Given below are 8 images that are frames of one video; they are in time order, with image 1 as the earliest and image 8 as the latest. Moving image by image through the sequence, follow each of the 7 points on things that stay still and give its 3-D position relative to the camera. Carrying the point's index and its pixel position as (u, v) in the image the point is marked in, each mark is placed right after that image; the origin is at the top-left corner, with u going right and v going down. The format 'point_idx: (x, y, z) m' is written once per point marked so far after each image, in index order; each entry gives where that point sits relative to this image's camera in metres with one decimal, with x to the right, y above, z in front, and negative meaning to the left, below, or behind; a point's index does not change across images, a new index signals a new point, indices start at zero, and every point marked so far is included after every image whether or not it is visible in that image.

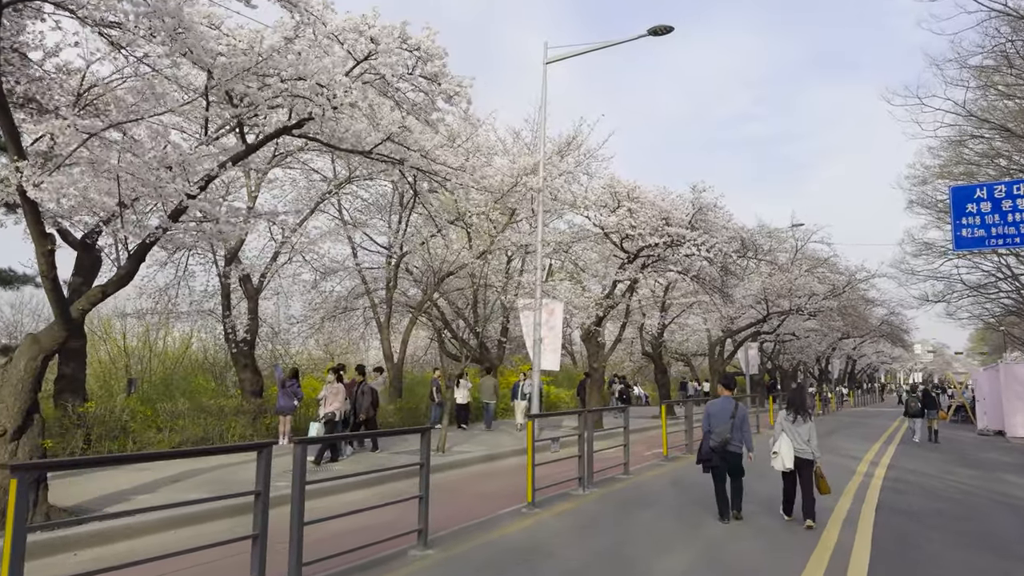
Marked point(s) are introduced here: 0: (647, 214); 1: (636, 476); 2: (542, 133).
0: (+3.5, +2.1, +17.7) m
1: (+2.2, -3.3, +11.7) m
2: (+0.7, +4.3, +17.9) m
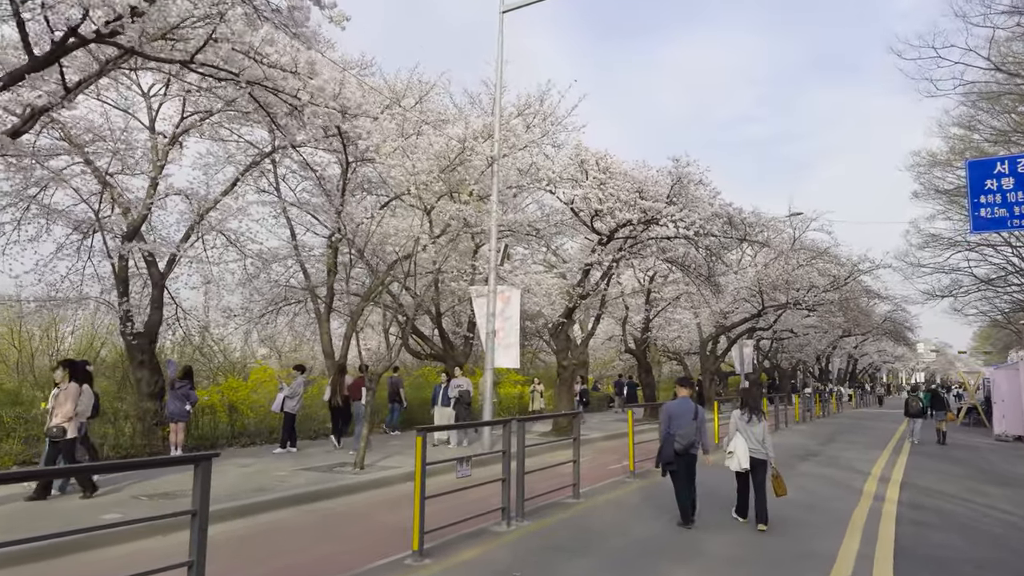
0: (+2.4, +2.4, +15.4) m
1: (+1.1, -3.0, +9.4) m
2: (-0.4, +4.6, +15.6) m
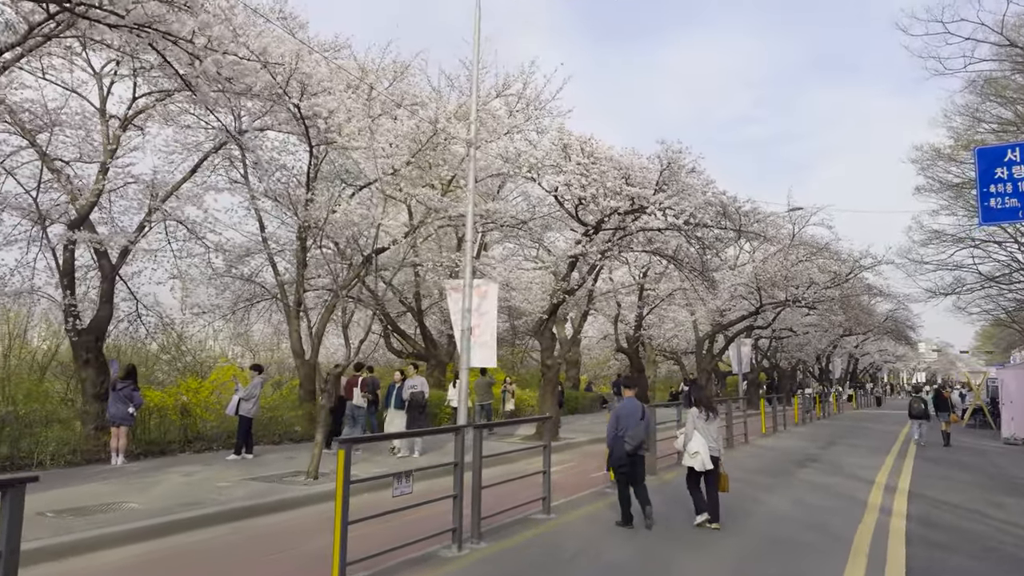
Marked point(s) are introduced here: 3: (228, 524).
0: (+2.0, +2.6, +14.4) m
1: (+0.7, -2.9, +8.4) m
2: (-0.8, +4.7, +14.6) m
3: (-3.4, -2.8, +7.8) m
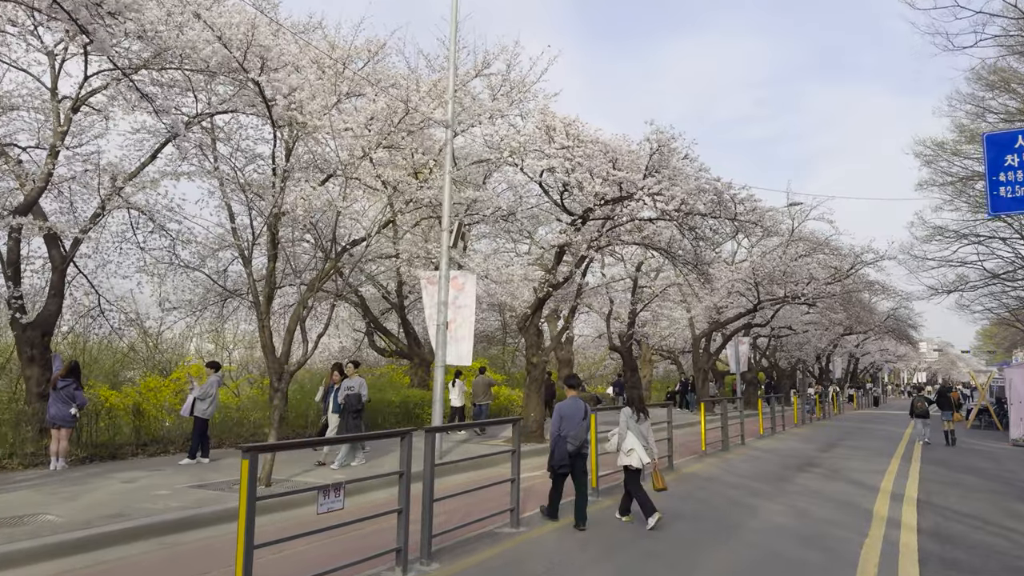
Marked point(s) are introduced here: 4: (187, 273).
0: (+1.6, +2.7, +13.6) m
1: (+0.3, -2.7, +7.5) m
2: (-1.2, +4.9, +13.8) m
3: (-3.8, -2.6, +6.9) m
4: (-7.9, +0.4, +16.0) m
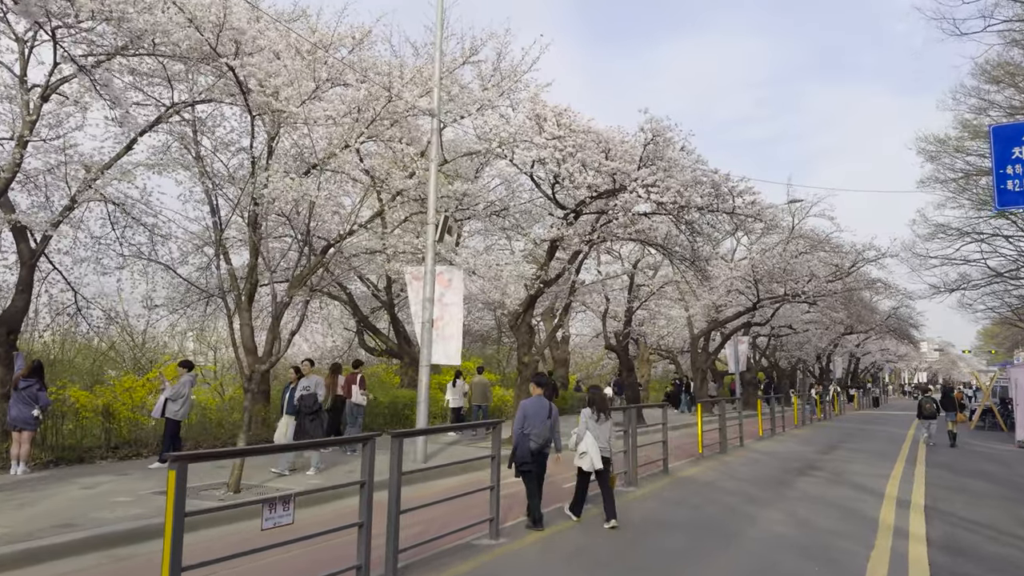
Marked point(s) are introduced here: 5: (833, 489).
0: (+1.4, +2.8, +13.1) m
1: (+0.1, -2.6, +7.0) m
2: (-1.4, +4.9, +13.3) m
3: (-4.0, -2.6, +6.4) m
4: (-8.1, +0.4, +15.5) m
5: (+5.0, -3.1, +10.3) m
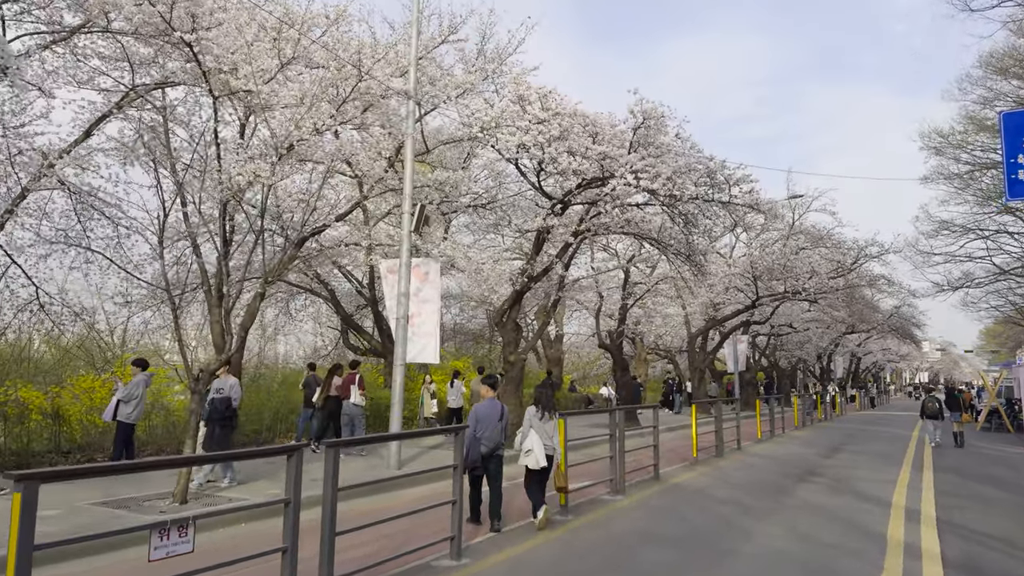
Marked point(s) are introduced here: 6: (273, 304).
0: (+1.1, +2.9, +12.3) m
1: (-0.3, -2.5, +6.3) m
2: (-1.8, +5.0, +12.5) m
3: (-4.3, -2.5, +5.7) m
4: (-8.4, +0.6, +14.8) m
5: (+4.7, -3.0, +9.6) m
6: (-7.1, -0.5, +19.7) m
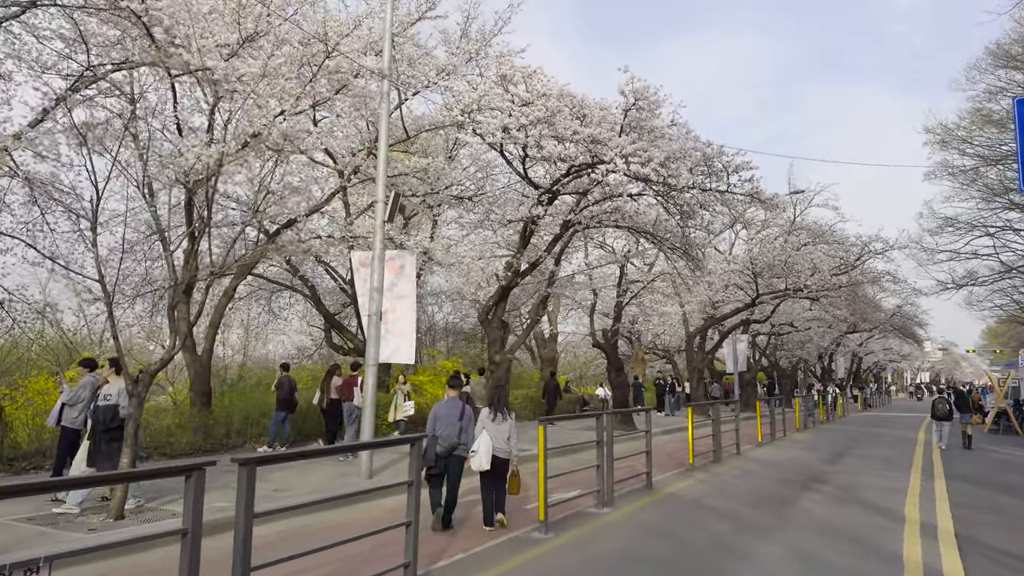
0: (+0.8, +3.0, +11.5) m
1: (-0.6, -2.5, +5.5) m
2: (-2.0, +5.1, +11.7) m
3: (-4.6, -2.4, +4.9) m
4: (-8.7, +0.6, +14.0) m
5: (+4.4, -3.0, +8.8) m
6: (-7.4, -0.4, +18.9) m
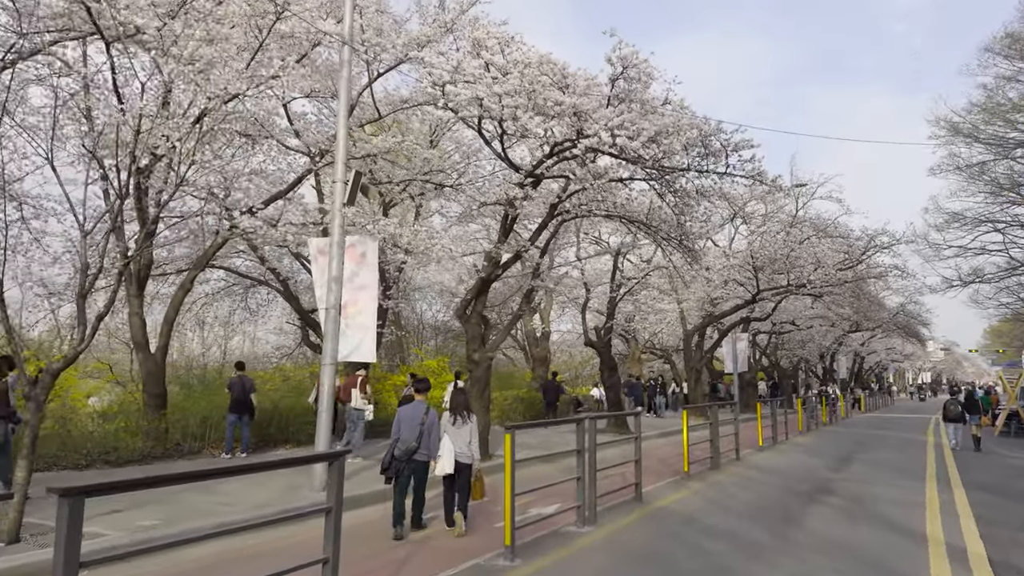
0: (+0.4, +3.1, +10.5) m
1: (-0.9, -2.3, +4.5) m
2: (-2.4, +5.3, +10.7) m
3: (-4.9, -2.2, +3.9) m
4: (-9.1, +0.8, +13.0) m
5: (+4.1, -2.8, +7.8) m
6: (-7.7, -0.2, +17.9) m
